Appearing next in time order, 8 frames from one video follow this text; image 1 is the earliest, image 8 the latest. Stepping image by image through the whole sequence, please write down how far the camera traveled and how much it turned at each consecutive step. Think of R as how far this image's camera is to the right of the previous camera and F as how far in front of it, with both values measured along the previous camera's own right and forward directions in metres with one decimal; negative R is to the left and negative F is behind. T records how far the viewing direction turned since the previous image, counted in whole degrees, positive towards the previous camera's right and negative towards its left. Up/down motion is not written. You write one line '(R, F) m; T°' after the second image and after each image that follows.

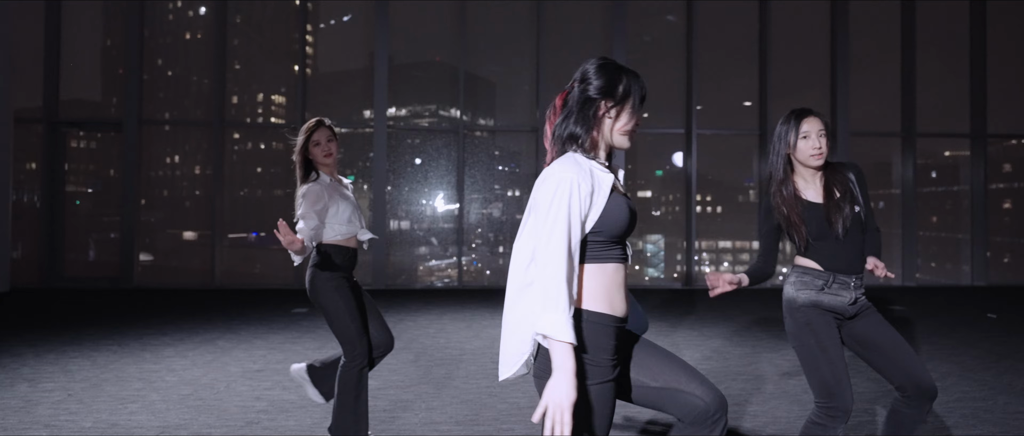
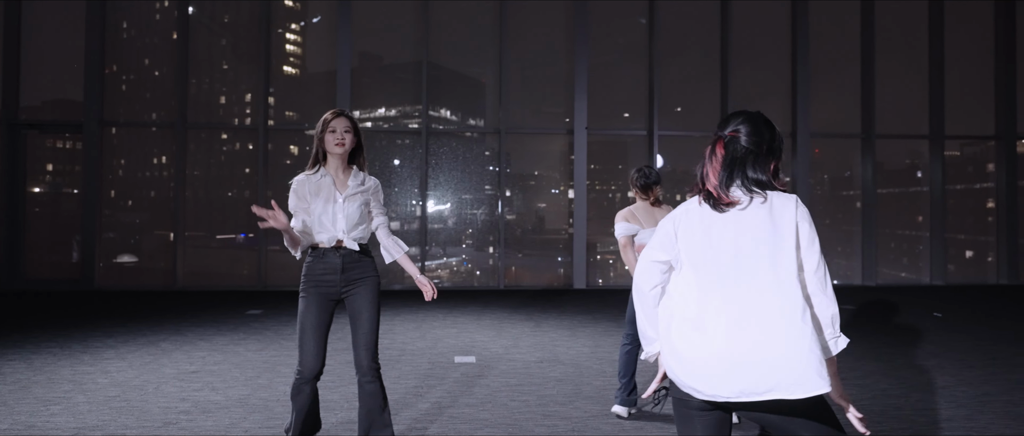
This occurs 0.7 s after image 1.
(+0.5, -0.1) m; +1°
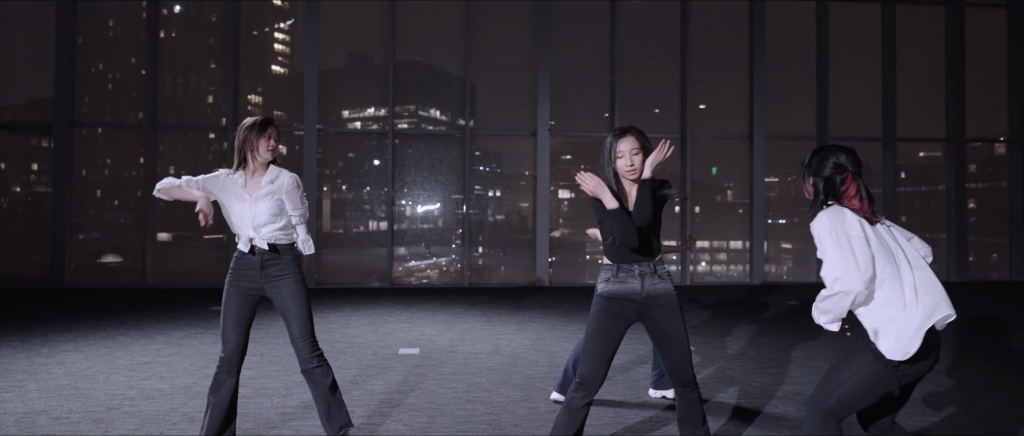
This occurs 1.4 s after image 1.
(+0.5, -0.3) m; +1°
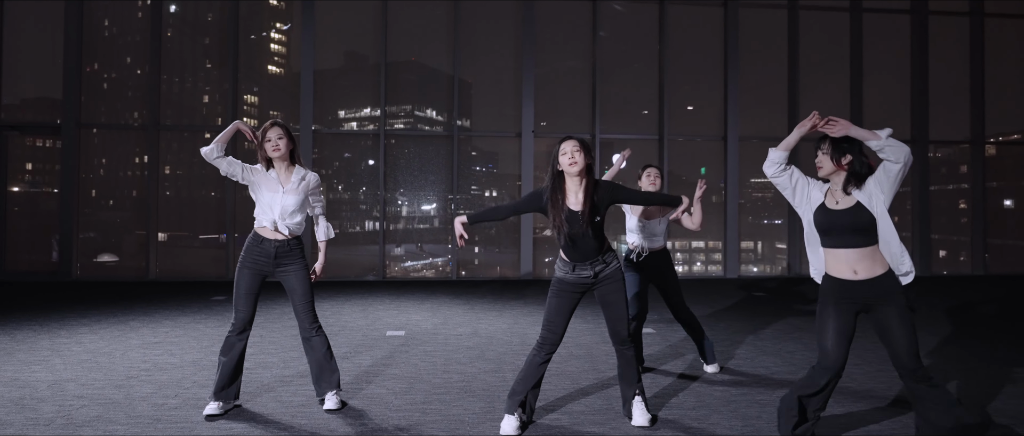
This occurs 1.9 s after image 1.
(+0.2, -0.6) m; 0°
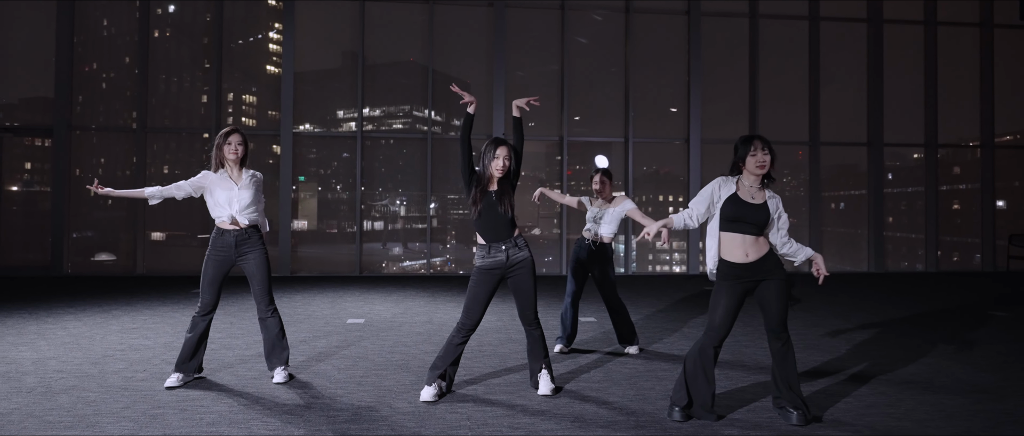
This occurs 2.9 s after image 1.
(+0.5, -0.6) m; 0°
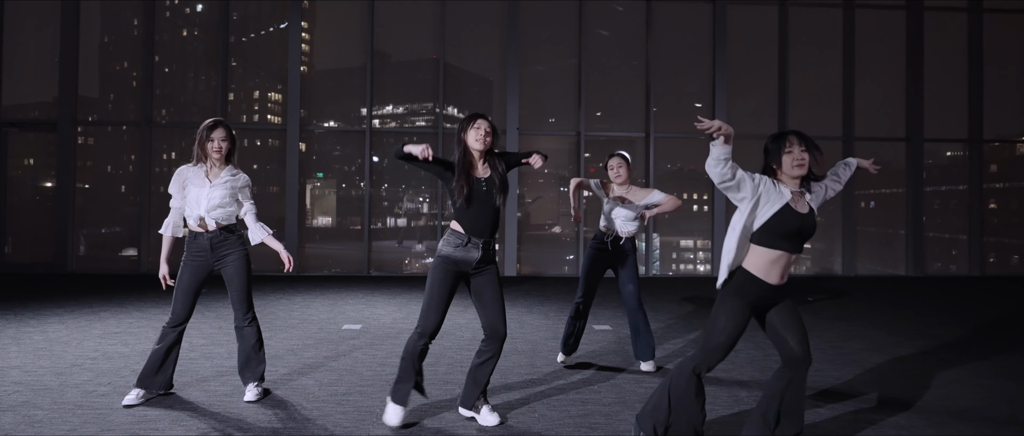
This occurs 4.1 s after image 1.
(+0.2, +0.5) m; -2°
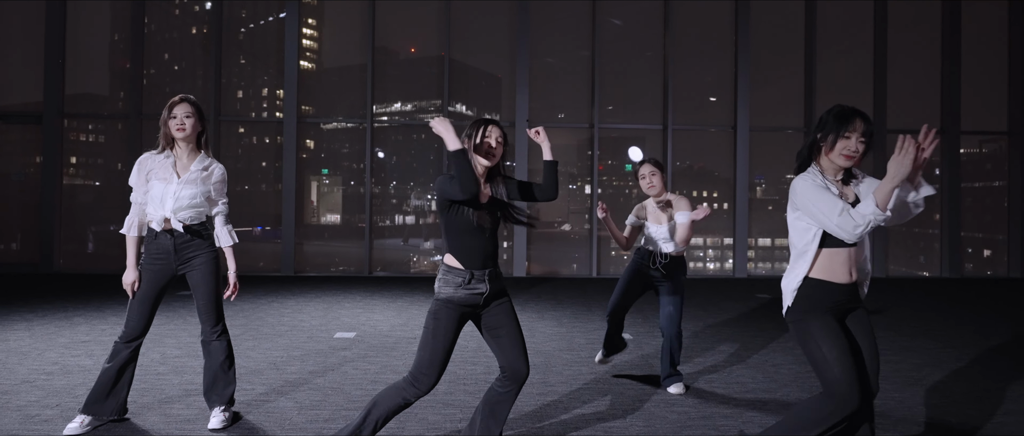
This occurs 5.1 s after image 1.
(0.0, +0.6) m; -1°
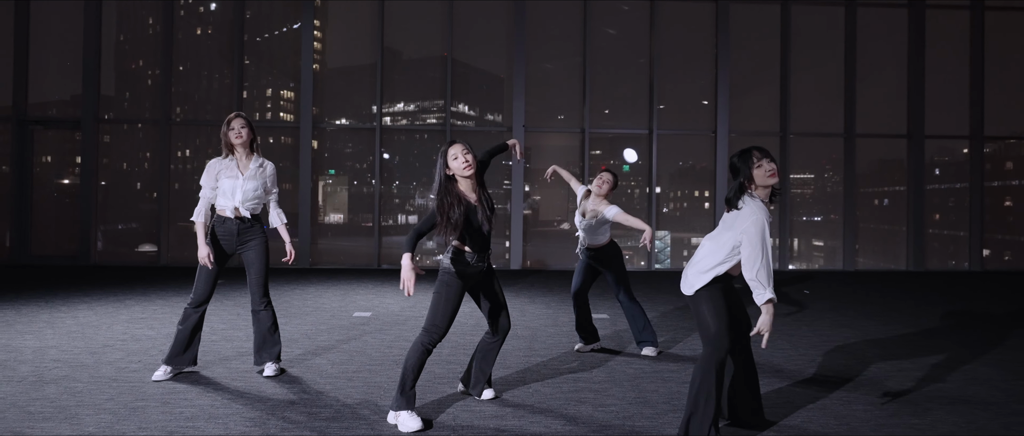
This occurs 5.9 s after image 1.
(+0.1, -1.0) m; 0°
